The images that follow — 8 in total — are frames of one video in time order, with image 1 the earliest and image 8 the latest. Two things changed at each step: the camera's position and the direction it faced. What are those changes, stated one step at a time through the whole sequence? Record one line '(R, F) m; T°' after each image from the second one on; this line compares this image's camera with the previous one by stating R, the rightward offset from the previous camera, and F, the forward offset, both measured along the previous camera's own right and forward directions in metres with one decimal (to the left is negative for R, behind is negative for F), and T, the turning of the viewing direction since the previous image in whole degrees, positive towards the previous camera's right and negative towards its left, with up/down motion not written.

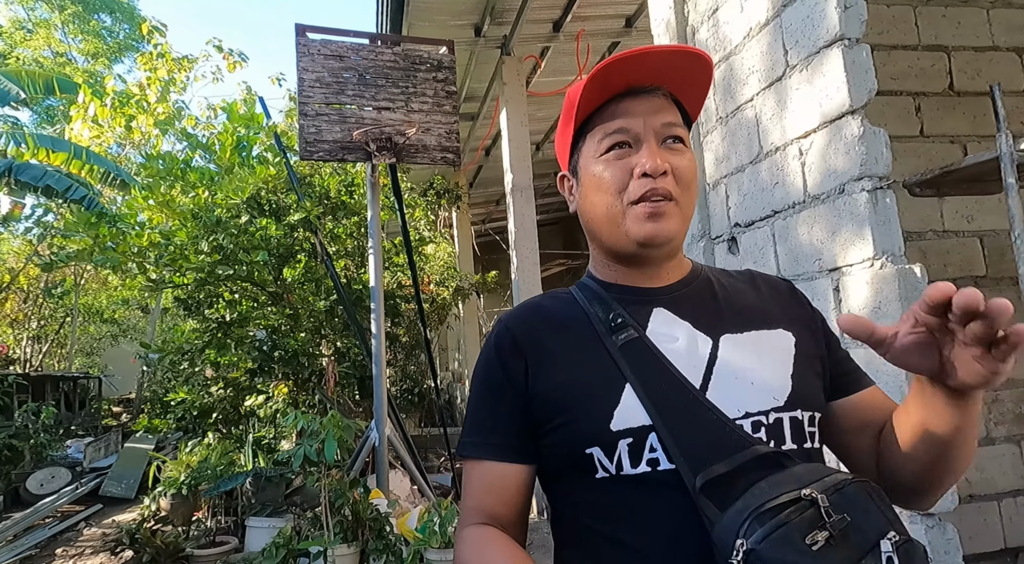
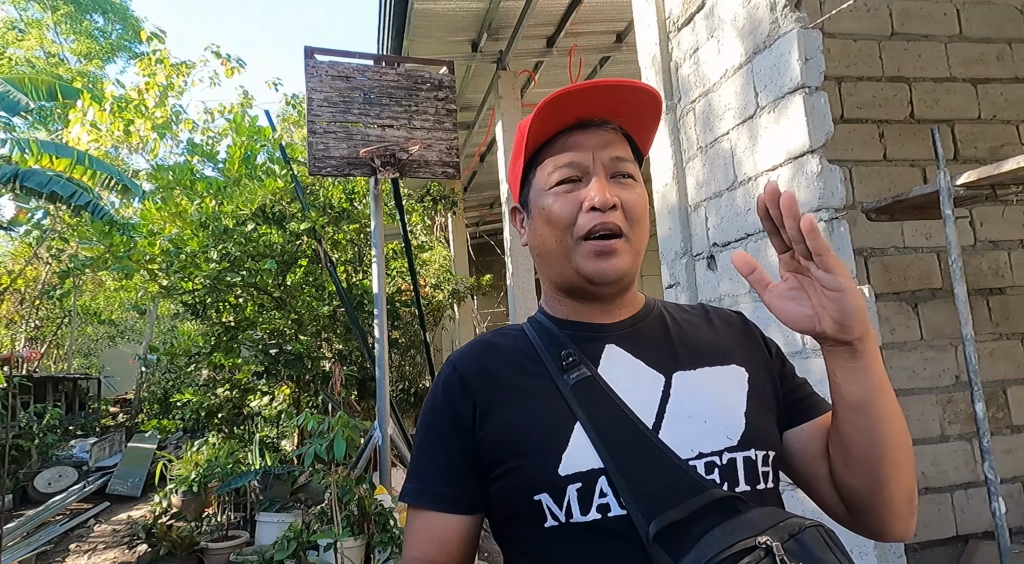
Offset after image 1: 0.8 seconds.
(0.0, -0.2) m; +1°
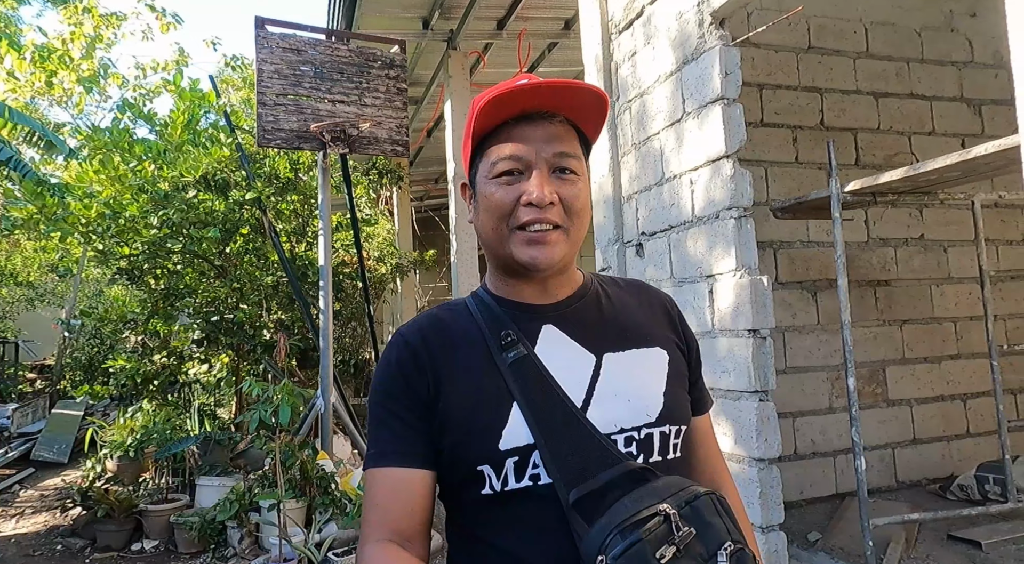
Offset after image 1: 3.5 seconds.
(0.0, -0.2) m; +5°
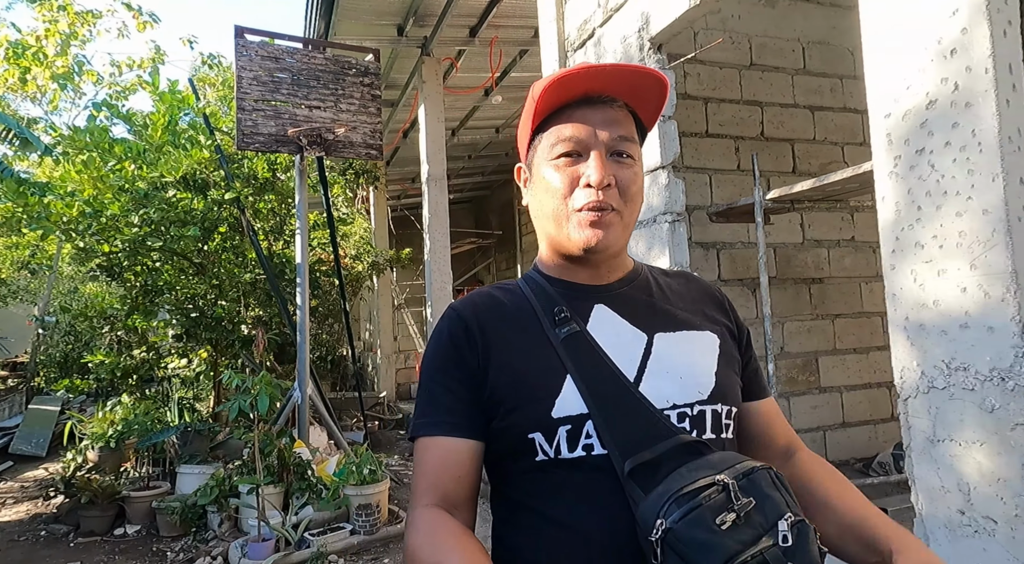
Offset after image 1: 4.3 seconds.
(+0.1, -0.3) m; +2°
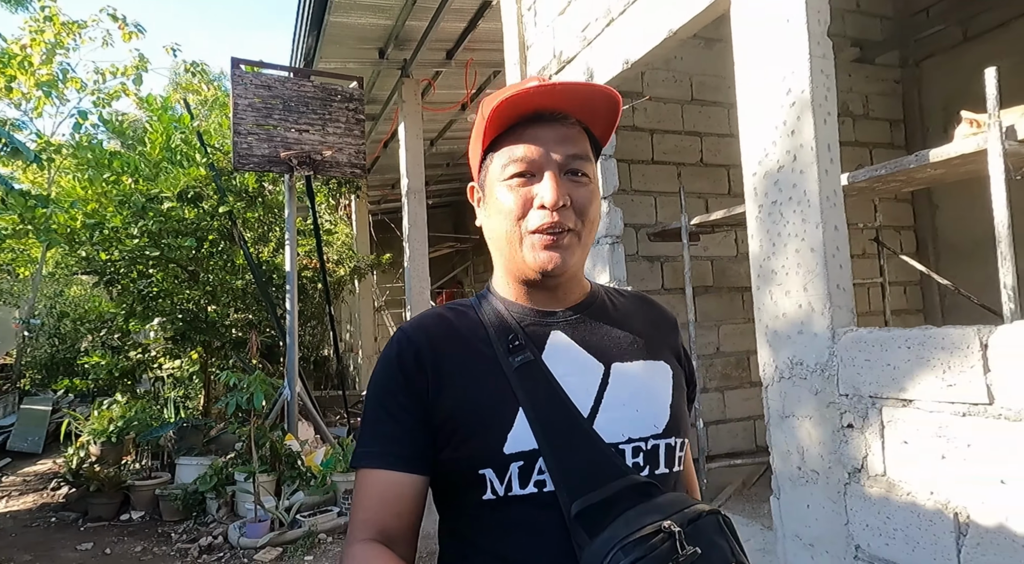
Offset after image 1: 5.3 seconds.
(+0.1, -0.5) m; +2°
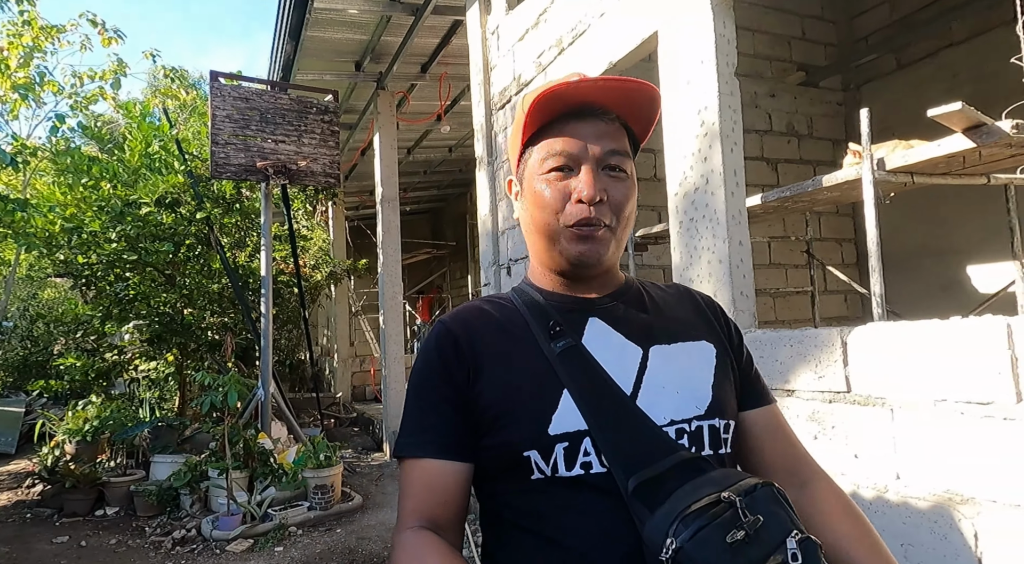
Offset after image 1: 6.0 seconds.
(+0.1, -0.2) m; +2°
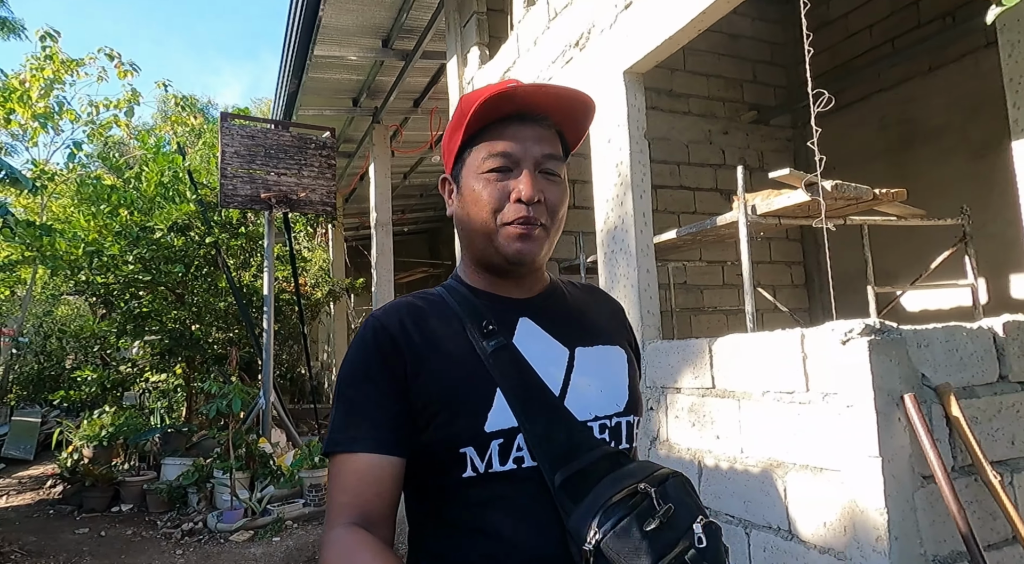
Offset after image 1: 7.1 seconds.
(+0.2, -0.5) m; 0°
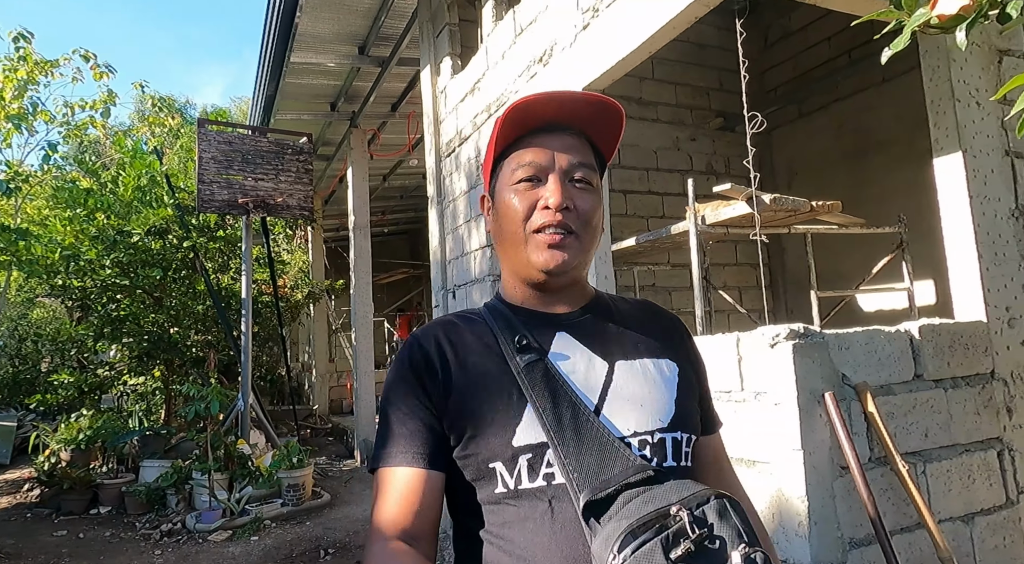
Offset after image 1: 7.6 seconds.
(+0.1, -0.1) m; +1°
